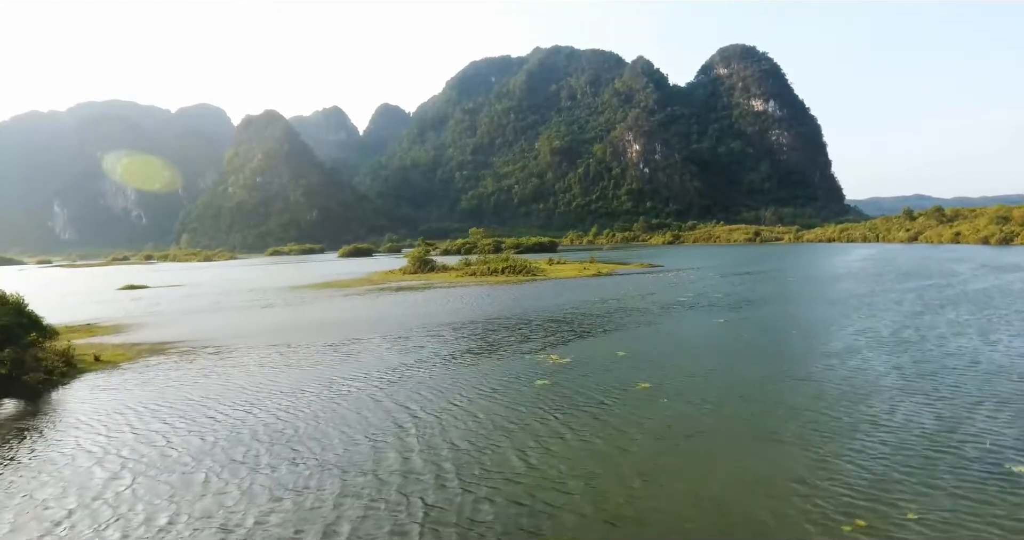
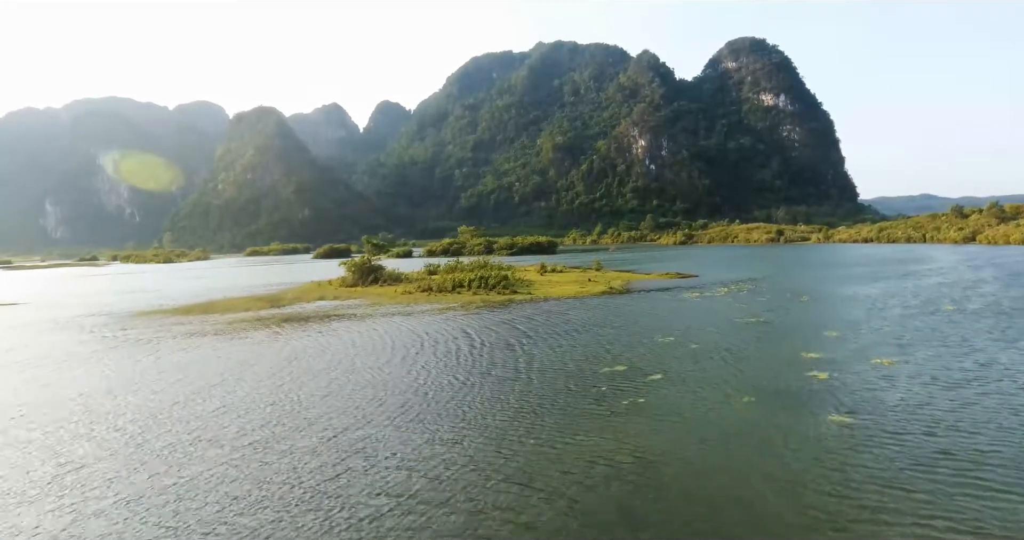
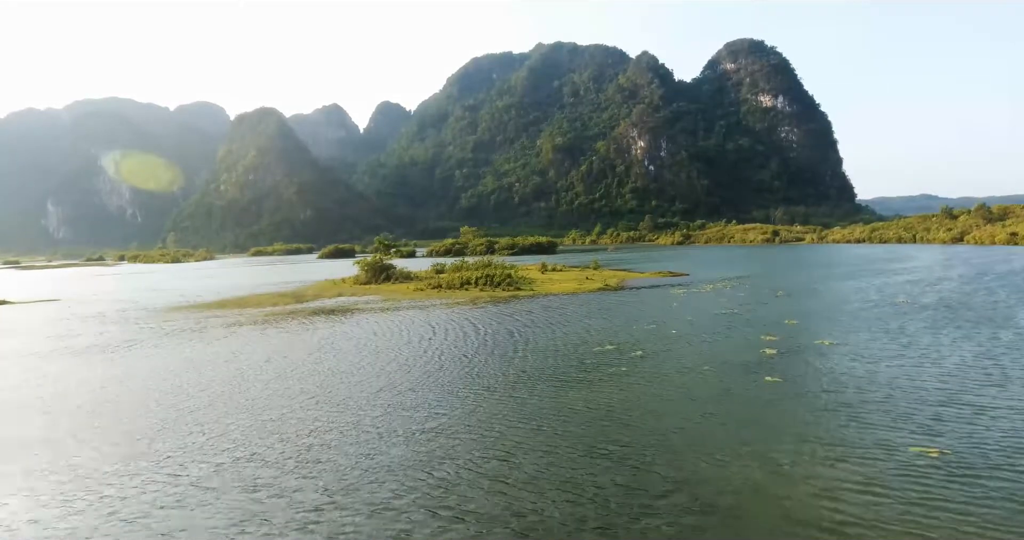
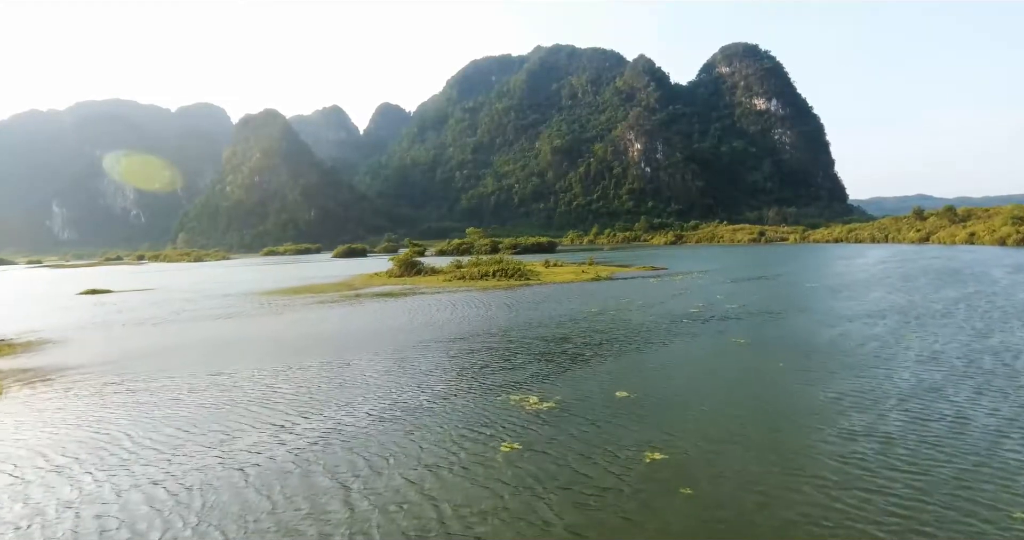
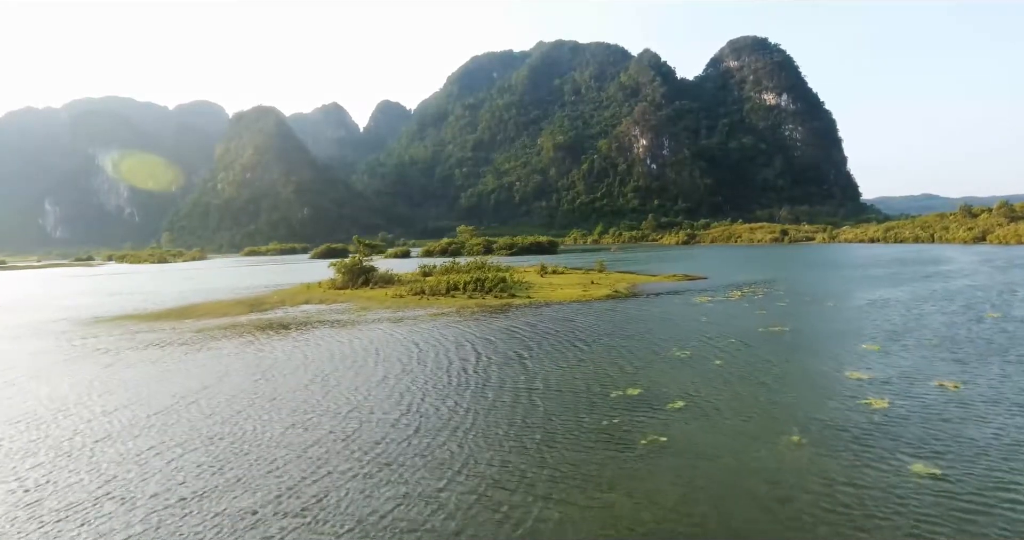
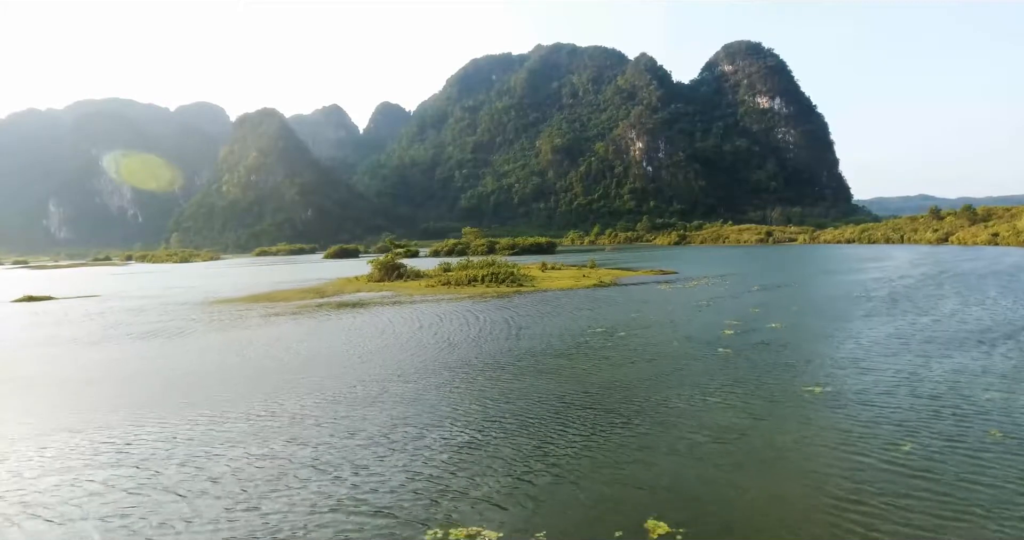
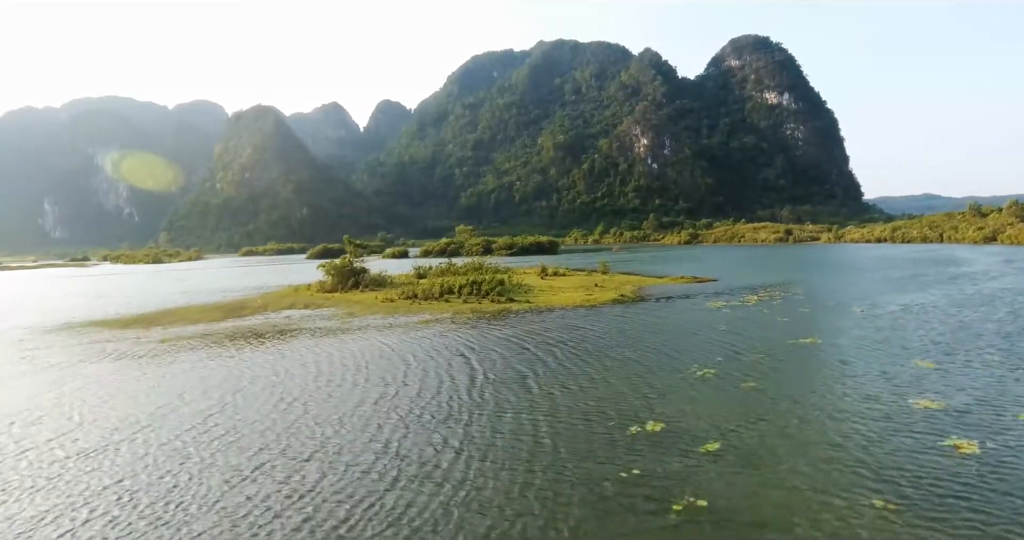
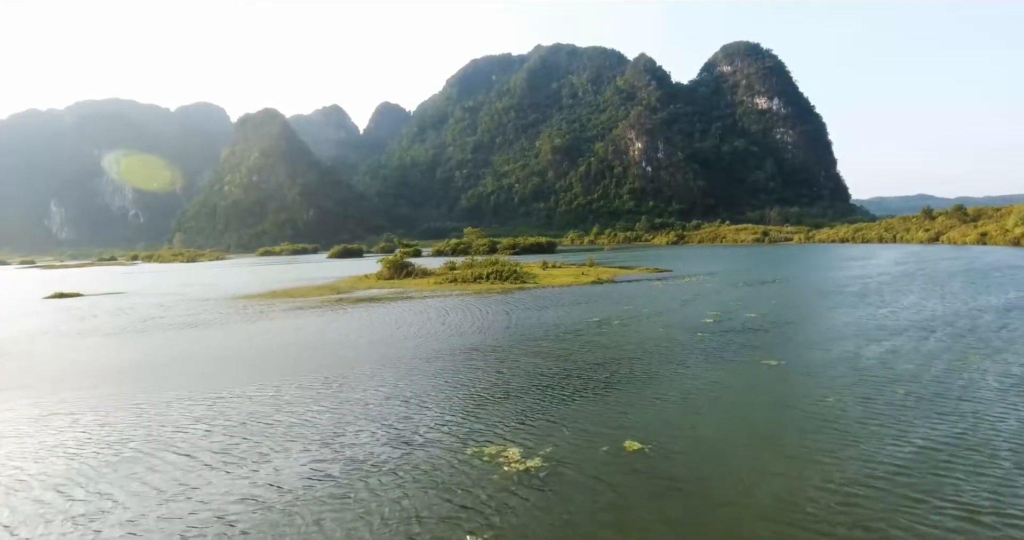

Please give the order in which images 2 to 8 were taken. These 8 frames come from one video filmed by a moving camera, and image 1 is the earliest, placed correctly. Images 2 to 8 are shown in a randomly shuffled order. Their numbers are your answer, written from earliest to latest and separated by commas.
4, 8, 6, 3, 2, 5, 7
